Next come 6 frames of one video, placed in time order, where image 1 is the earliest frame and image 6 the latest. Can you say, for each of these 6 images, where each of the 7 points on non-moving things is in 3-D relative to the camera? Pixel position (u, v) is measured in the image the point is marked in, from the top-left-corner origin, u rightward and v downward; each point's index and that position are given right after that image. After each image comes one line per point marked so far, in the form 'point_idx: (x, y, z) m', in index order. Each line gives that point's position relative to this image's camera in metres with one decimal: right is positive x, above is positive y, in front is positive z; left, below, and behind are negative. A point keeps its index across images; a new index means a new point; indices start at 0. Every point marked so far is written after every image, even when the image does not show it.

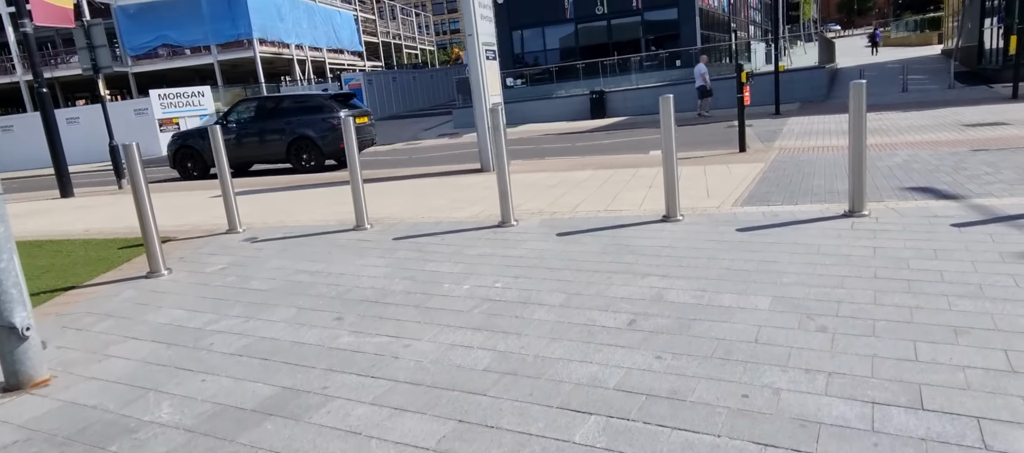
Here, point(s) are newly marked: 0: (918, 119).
0: (+9.0, +2.2, +16.3) m
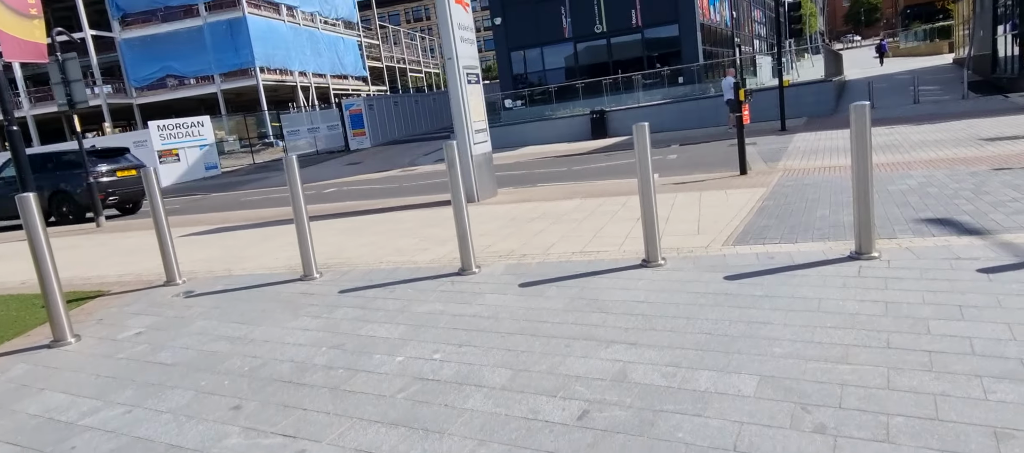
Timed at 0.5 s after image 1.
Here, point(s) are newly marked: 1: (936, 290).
0: (+8.8, +1.8, +15.5) m
1: (+2.3, -0.3, +4.0) m
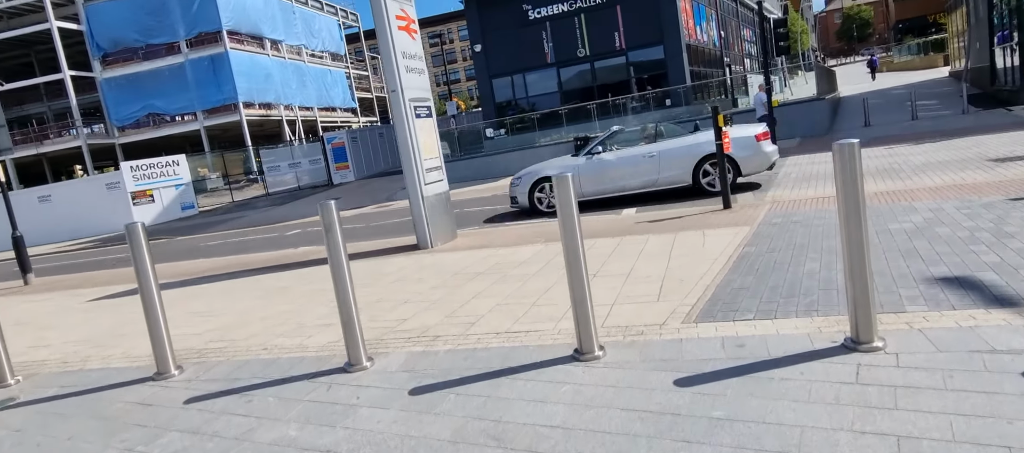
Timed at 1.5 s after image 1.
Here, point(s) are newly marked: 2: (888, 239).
0: (+8.1, +1.3, +14.3) m
1: (+1.7, -0.7, +2.8) m
2: (+3.2, -0.1, +6.3) m
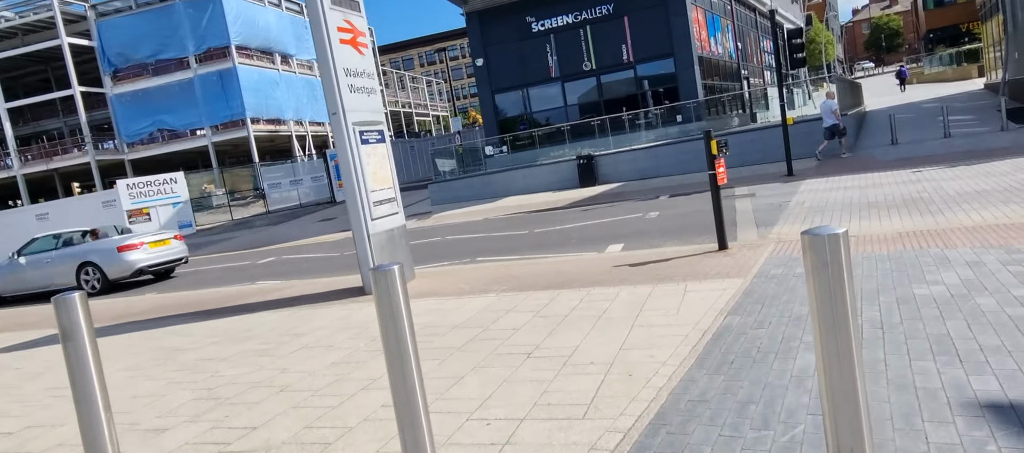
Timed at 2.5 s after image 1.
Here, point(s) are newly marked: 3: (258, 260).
0: (+7.8, +0.7, +12.6) m
1: (+1.0, -1.1, +1.3) m
2: (+2.6, -0.6, +4.8) m
3: (-5.7, -0.8, +16.7) m
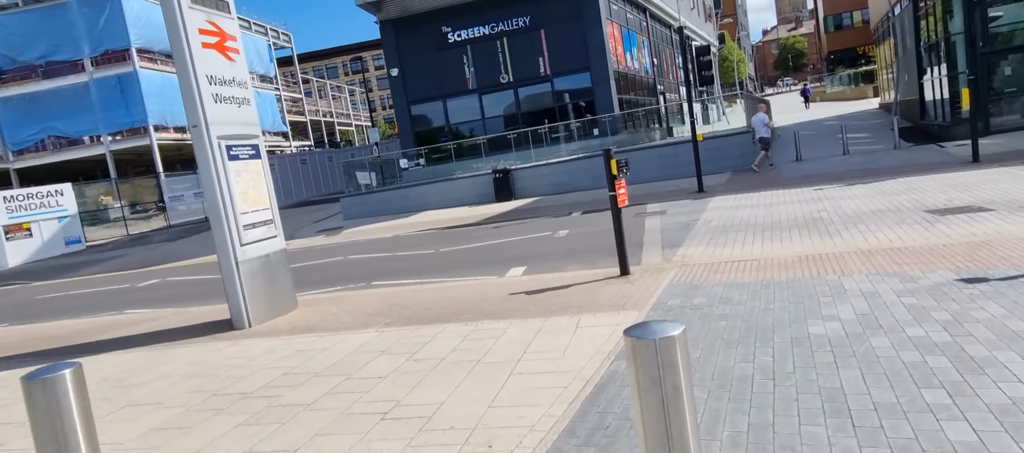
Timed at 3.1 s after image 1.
0: (+6.1, +0.4, +12.7) m
1: (+0.5, -1.3, +0.7) m
2: (+1.7, -0.8, +4.4) m
3: (-7.8, -1.2, +15.4) m
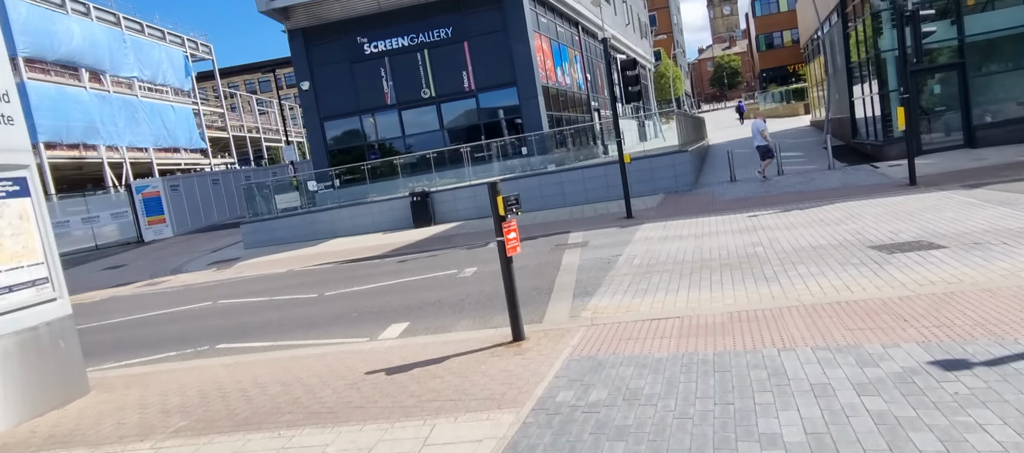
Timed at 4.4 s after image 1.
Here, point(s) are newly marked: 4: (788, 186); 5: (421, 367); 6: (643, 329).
0: (+4.5, -0.2, +11.2) m
1: (-0.2, -1.6, -1.2) m
2: (+0.7, -1.3, +2.5) m
3: (-9.6, -1.9, +12.8) m
4: (+7.1, +1.0, +19.2) m
5: (-0.8, -1.3, +6.8) m
6: (+1.3, -0.9, +7.5) m
